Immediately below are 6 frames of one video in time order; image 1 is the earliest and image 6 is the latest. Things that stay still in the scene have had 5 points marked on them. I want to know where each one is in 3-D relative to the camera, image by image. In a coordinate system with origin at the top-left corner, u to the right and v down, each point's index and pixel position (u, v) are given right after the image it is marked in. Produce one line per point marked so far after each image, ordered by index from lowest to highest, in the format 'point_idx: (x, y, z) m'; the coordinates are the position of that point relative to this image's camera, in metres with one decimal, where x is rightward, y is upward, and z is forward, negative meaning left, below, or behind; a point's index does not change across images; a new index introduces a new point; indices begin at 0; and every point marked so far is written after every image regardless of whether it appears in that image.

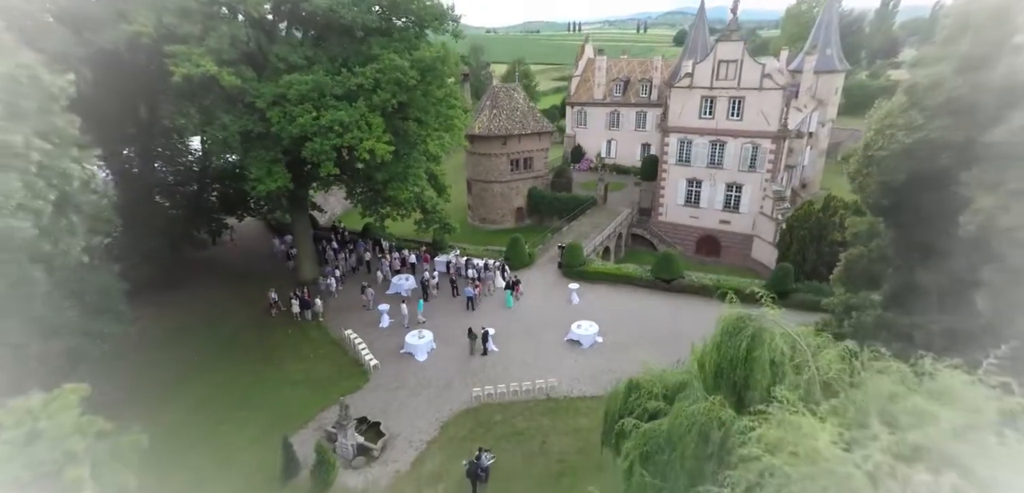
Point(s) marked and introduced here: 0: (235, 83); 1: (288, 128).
0: (-9.9, +5.9, +18.5) m
1: (-8.0, +4.2, +18.5) m
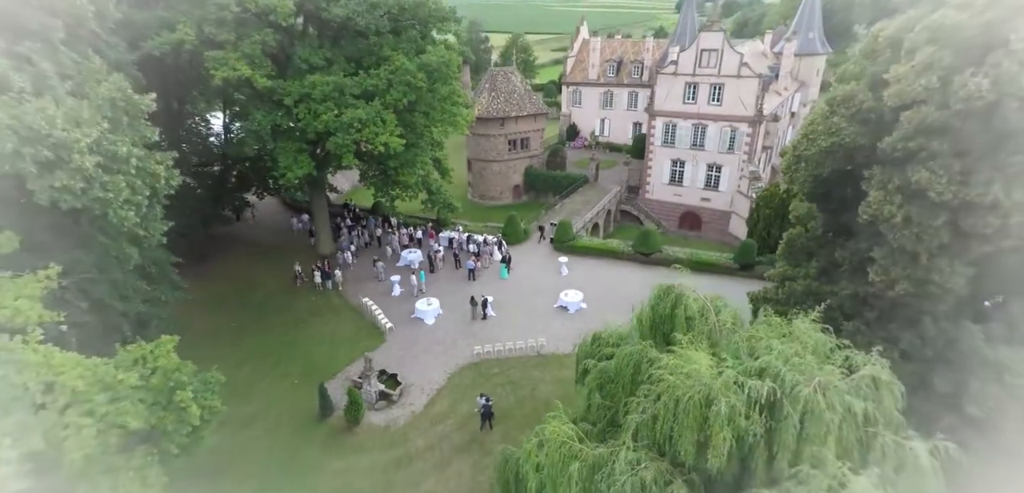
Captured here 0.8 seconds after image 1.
0: (-10.1, +6.7, +21.2) m
1: (-8.1, +5.0, +21.3) m
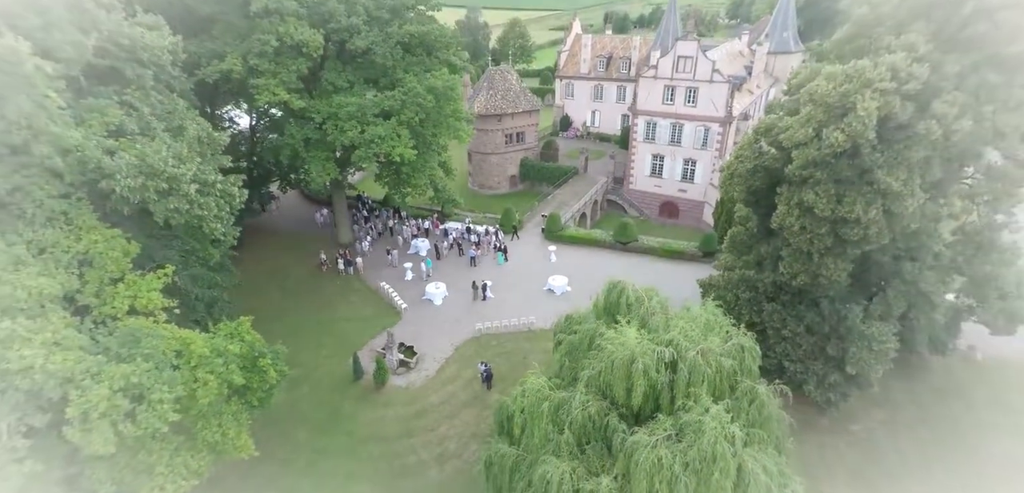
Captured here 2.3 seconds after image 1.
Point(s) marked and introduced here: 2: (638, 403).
0: (-10.4, +7.0, +25.3) m
1: (-8.4, +5.3, +25.4) m
2: (+3.1, -3.9, +12.9) m
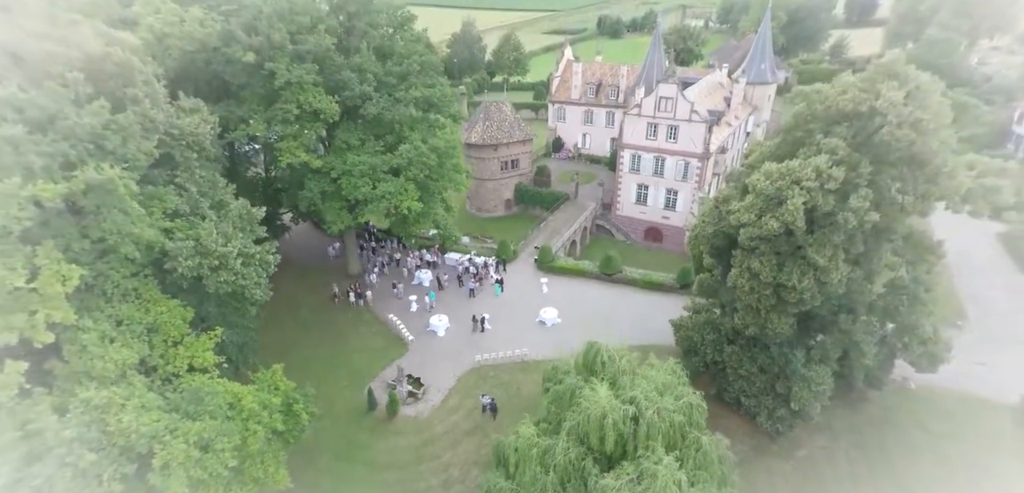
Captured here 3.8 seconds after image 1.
0: (-10.7, +4.6, +28.3) m
1: (-8.7, +2.9, +28.5) m
2: (+3.0, -6.3, +16.1) m
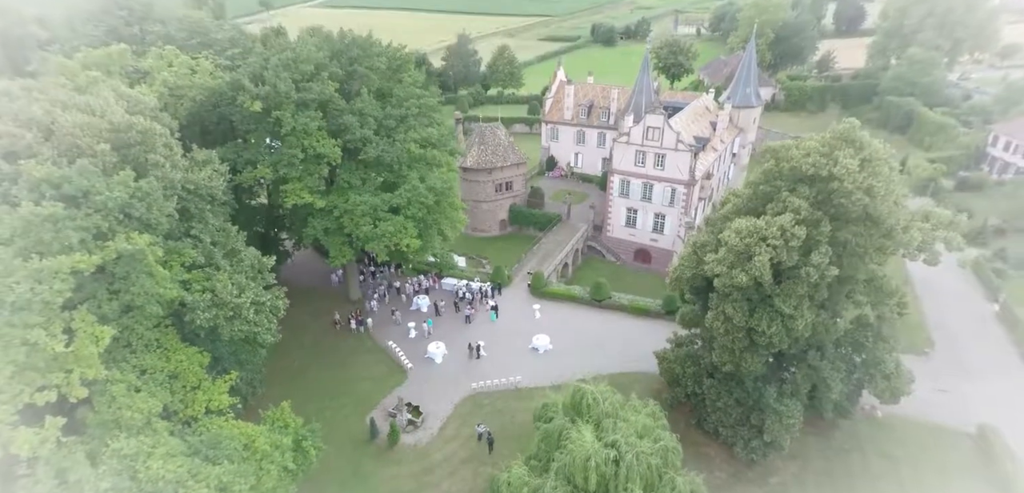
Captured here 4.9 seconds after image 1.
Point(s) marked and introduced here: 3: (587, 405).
0: (-11.1, +2.5, +29.9) m
1: (-9.1, +0.9, +30.1) m
2: (+2.7, -8.3, +17.8) m
3: (+2.9, -6.1, +19.9) m
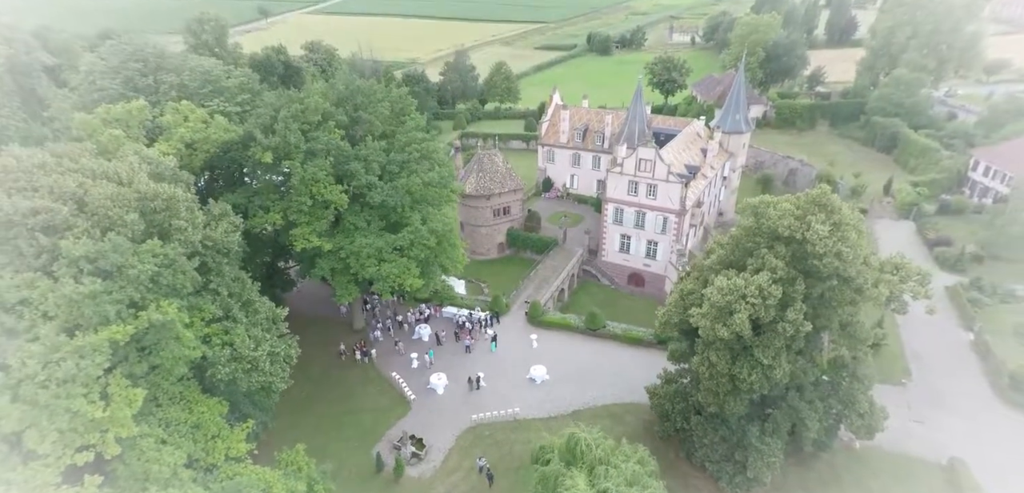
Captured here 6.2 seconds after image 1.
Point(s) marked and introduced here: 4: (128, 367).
0: (-11.2, +0.1, +31.4) m
1: (-9.2, -1.6, +31.6) m
2: (+2.7, -10.7, +19.4) m
3: (+2.9, -8.4, +21.4) m
4: (-13.9, -4.4, +18.7) m
